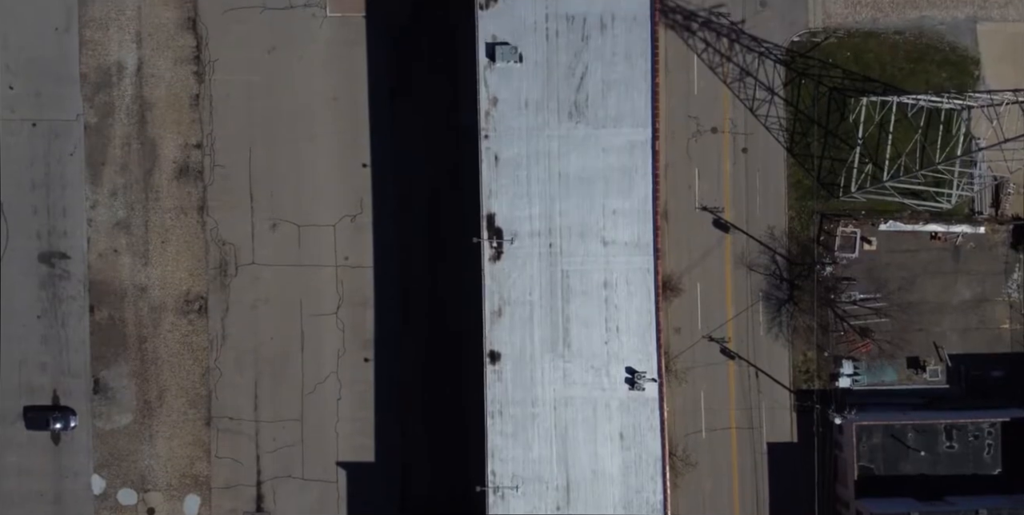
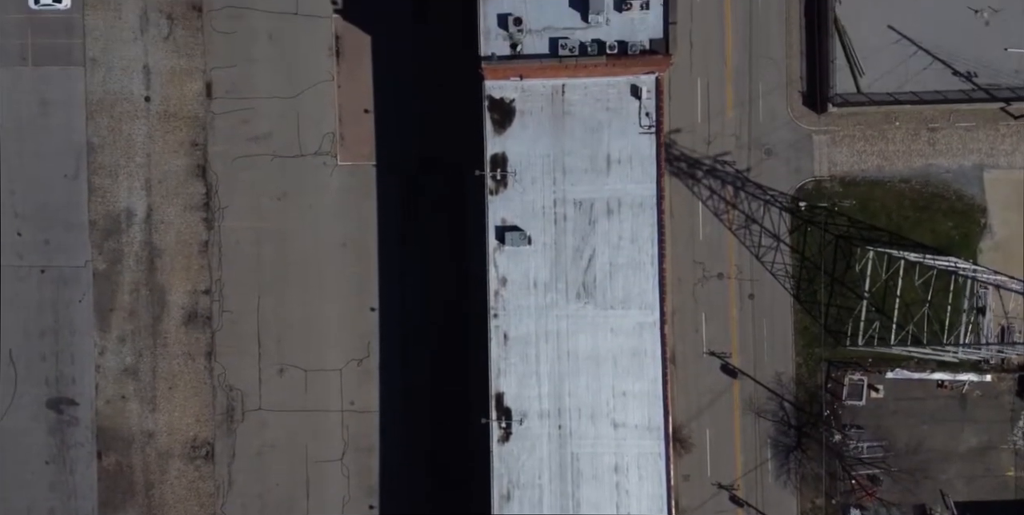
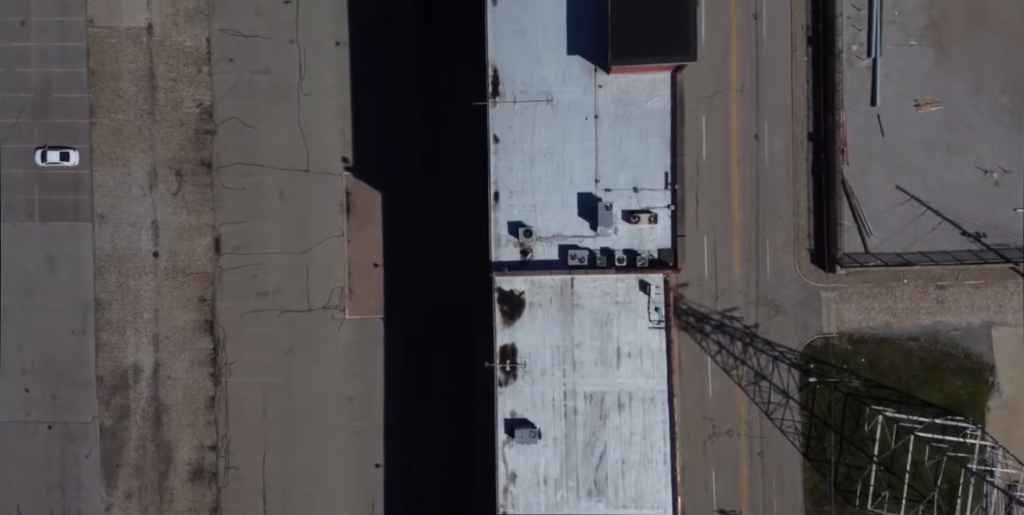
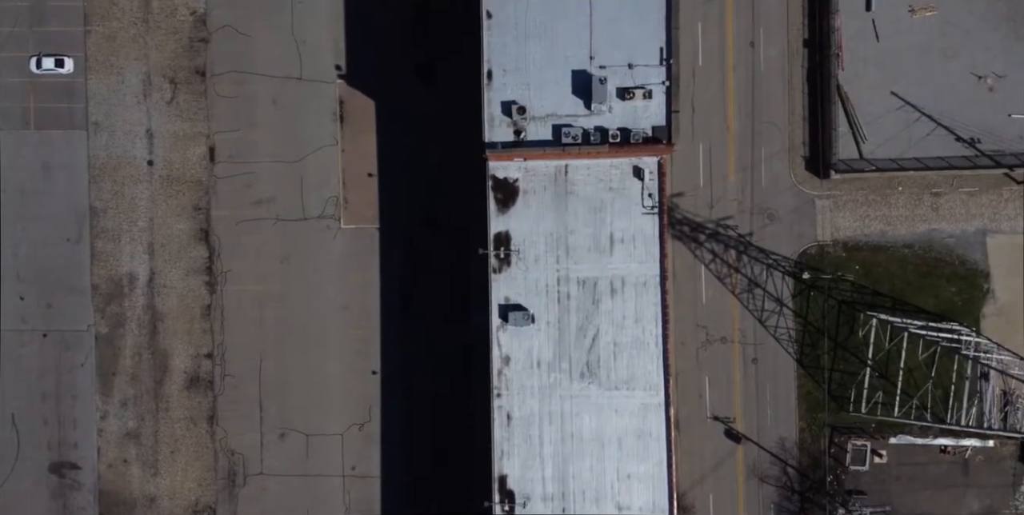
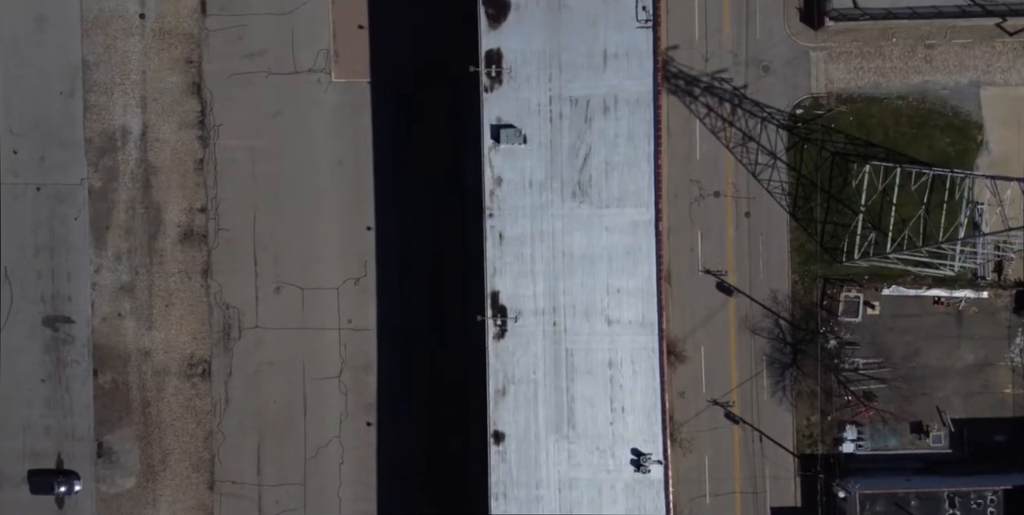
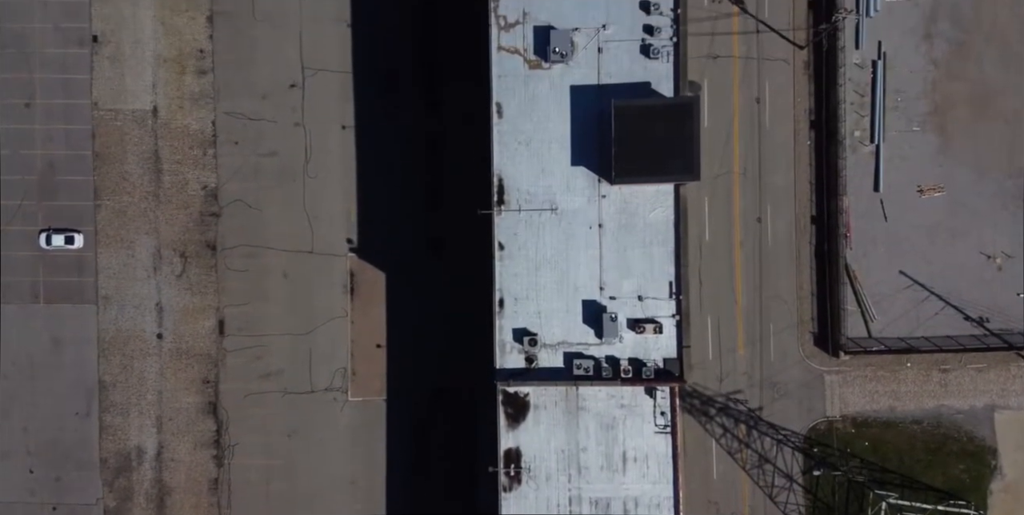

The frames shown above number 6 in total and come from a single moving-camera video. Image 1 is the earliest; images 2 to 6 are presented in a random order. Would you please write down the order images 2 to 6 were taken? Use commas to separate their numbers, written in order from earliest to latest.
5, 2, 4, 3, 6
